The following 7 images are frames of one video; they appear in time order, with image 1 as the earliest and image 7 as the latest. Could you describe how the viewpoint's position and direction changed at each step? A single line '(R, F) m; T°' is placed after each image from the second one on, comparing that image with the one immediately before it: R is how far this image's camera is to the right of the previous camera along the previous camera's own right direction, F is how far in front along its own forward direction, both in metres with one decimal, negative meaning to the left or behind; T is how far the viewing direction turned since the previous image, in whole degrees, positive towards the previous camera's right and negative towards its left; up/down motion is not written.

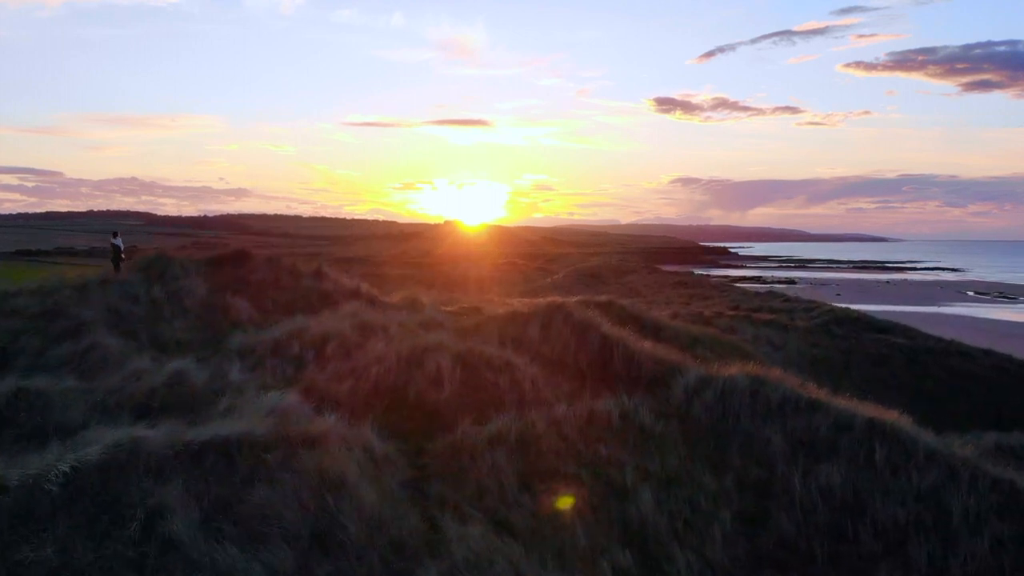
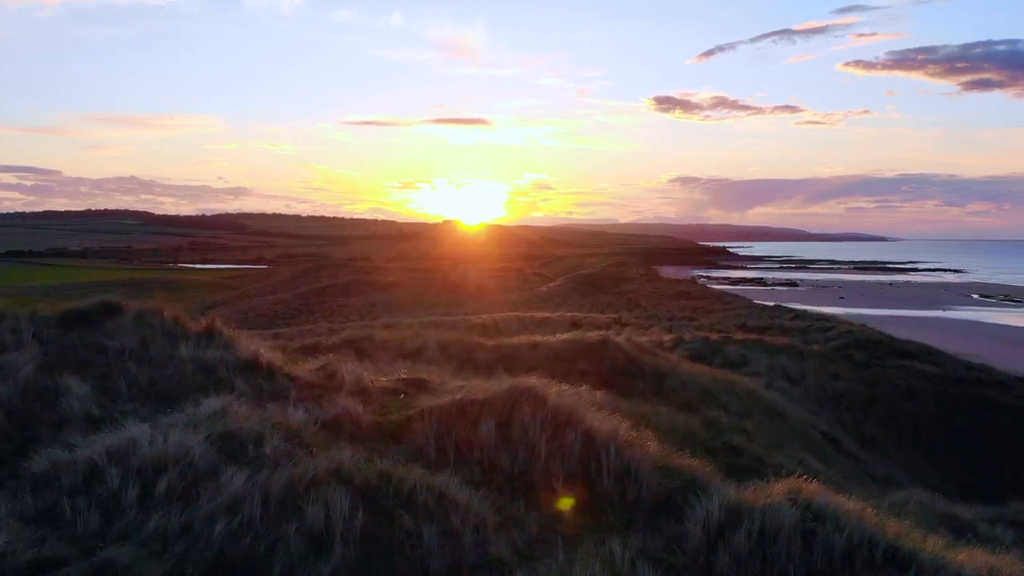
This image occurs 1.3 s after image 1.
(+0.4, +2.5) m; 0°
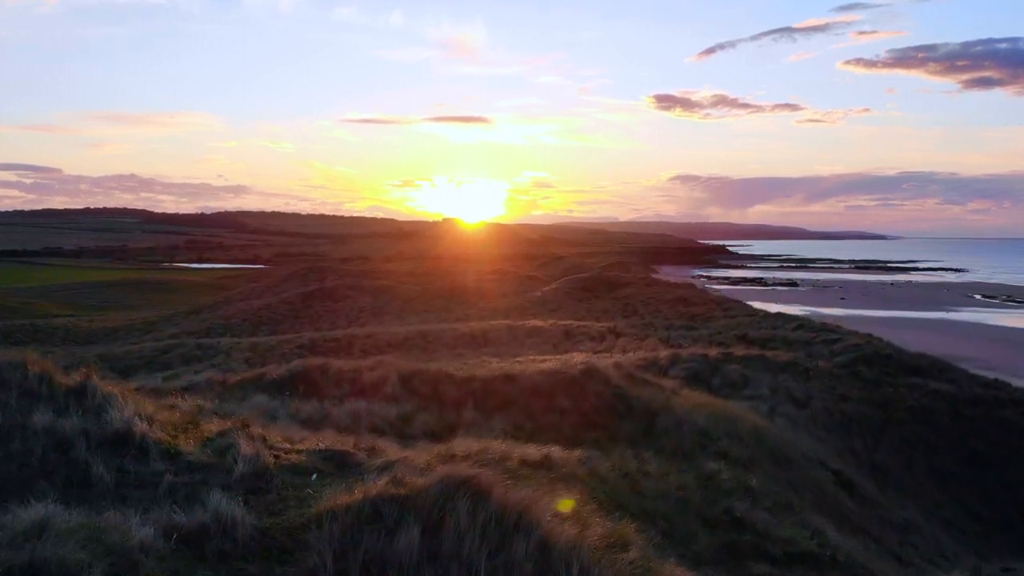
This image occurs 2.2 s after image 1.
(+0.4, +1.4) m; 0°
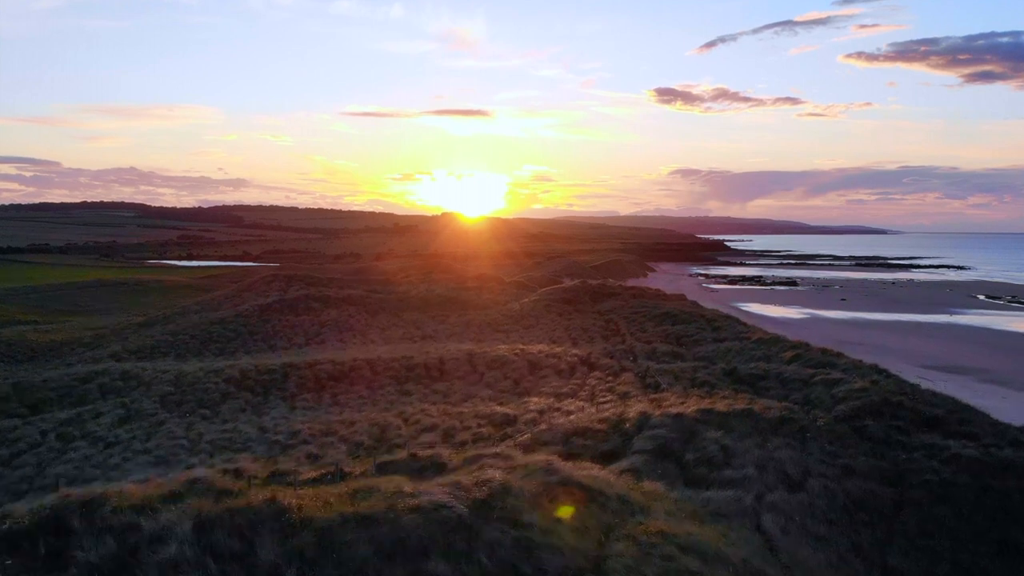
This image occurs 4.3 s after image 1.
(+1.4, +3.5) m; 0°
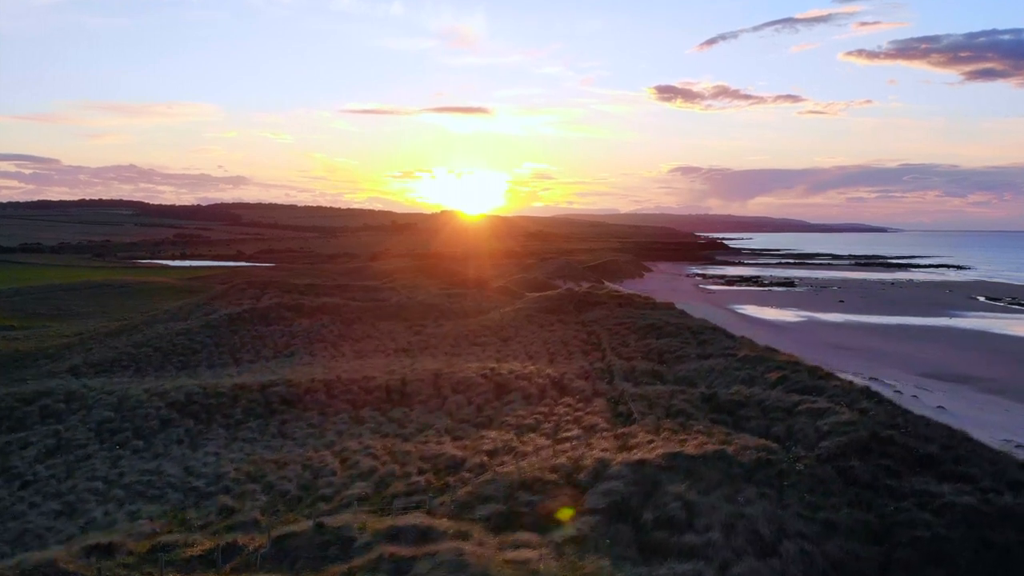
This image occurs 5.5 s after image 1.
(+1.1, +1.7) m; 0°
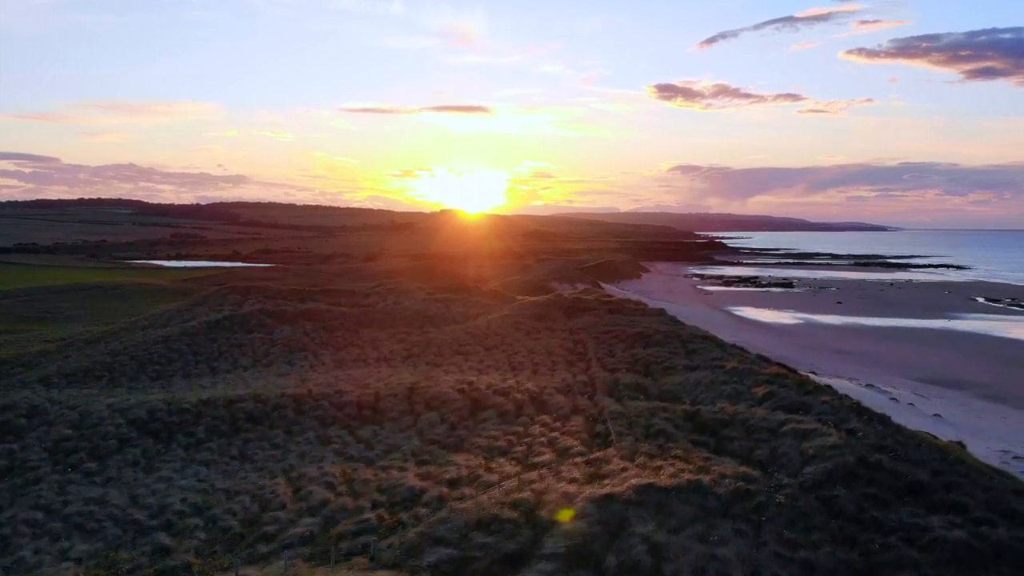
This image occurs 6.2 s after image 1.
(+0.7, +0.9) m; 0°
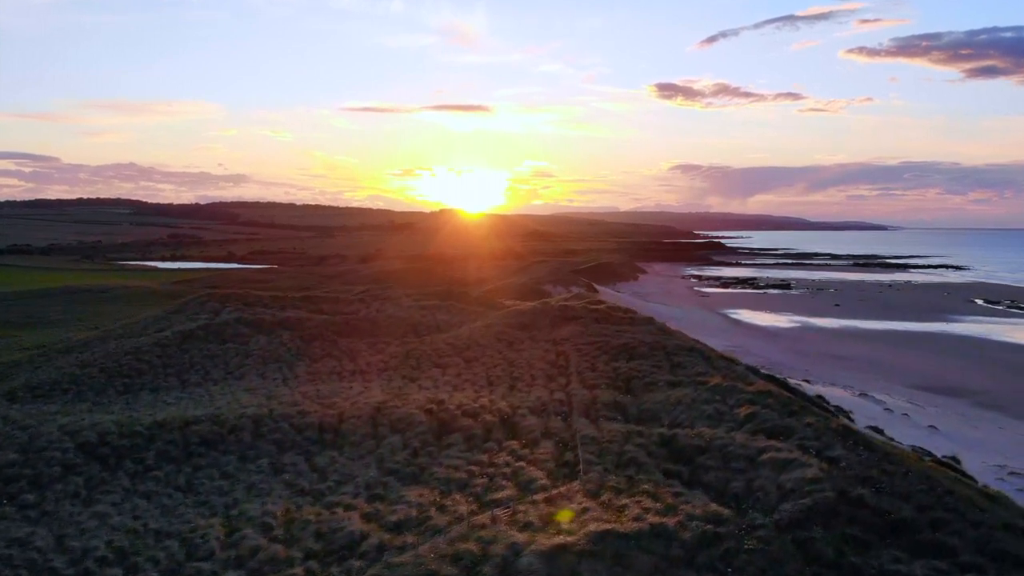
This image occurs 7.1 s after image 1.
(+0.9, +1.1) m; 0°
